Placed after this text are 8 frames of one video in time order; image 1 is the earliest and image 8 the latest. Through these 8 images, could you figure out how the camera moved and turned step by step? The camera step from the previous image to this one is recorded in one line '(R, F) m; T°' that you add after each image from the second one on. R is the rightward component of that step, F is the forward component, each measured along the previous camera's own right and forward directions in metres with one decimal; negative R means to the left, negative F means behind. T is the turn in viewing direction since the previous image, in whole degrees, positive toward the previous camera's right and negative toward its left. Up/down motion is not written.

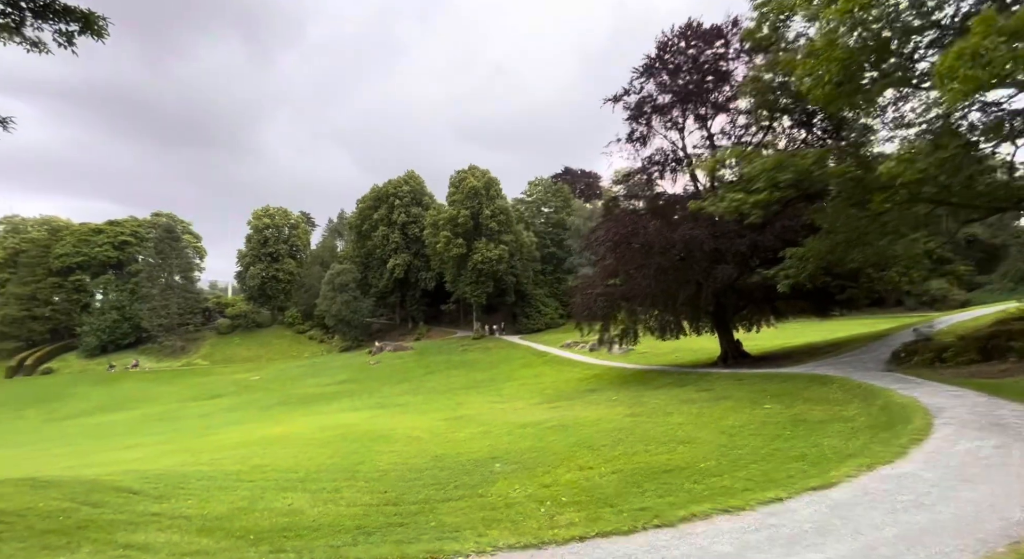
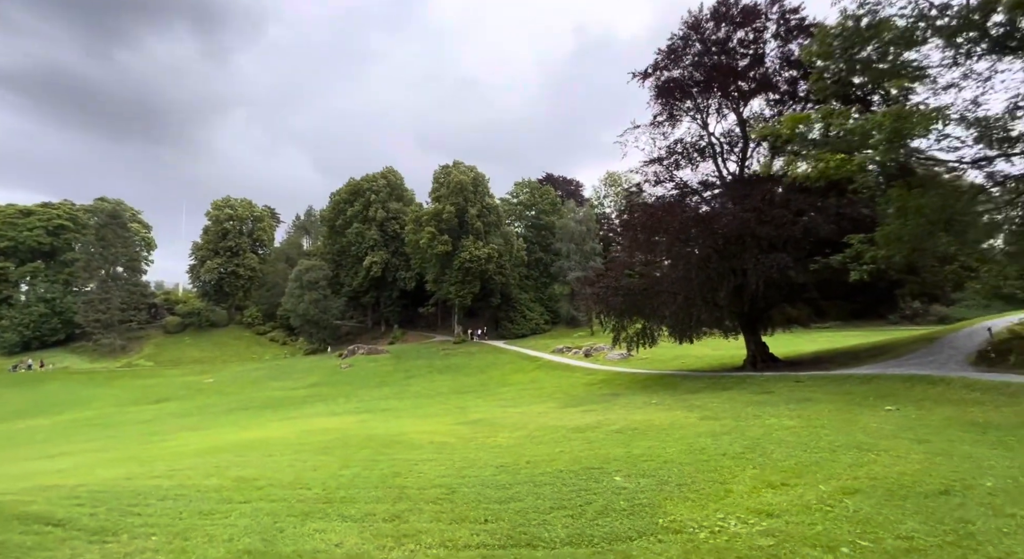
(-2.2, +3.0) m; +4°
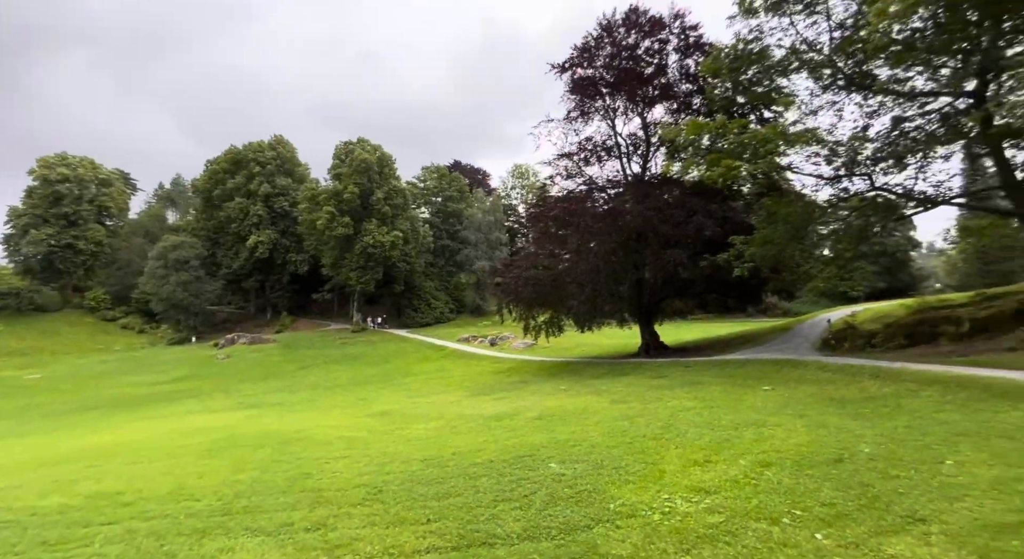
(-0.5, +0.2) m; +11°
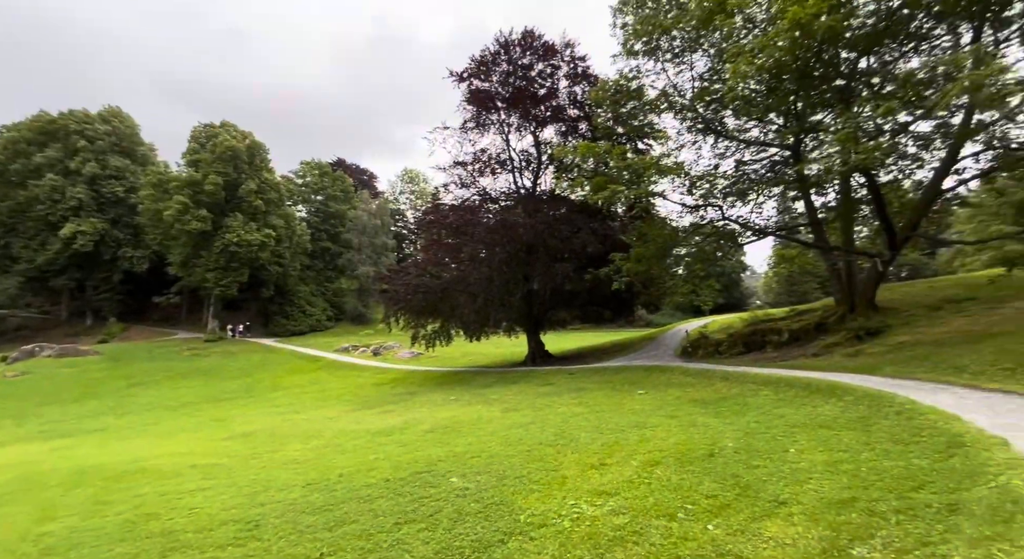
(-0.3, 0.0) m; +13°
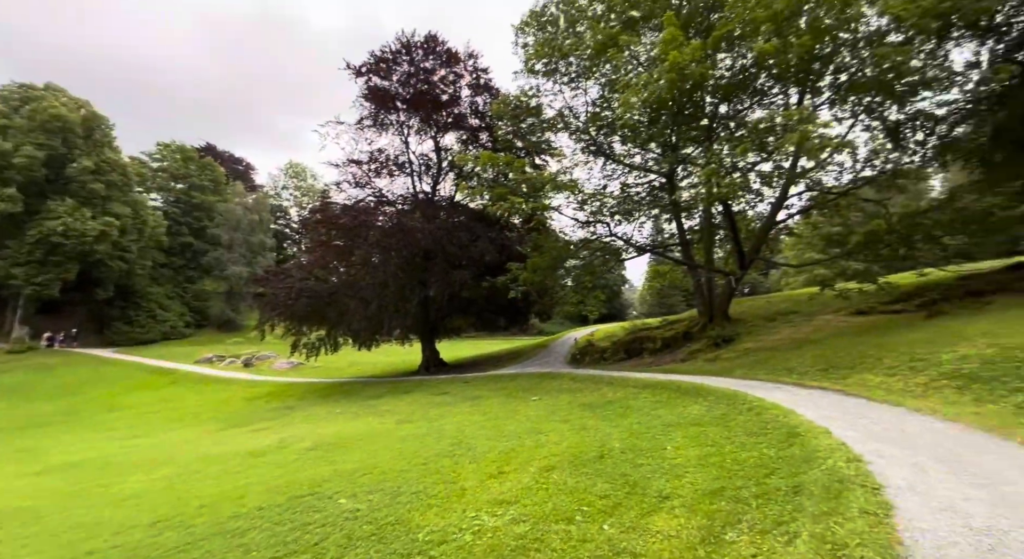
(-0.1, +0.2) m; +11°
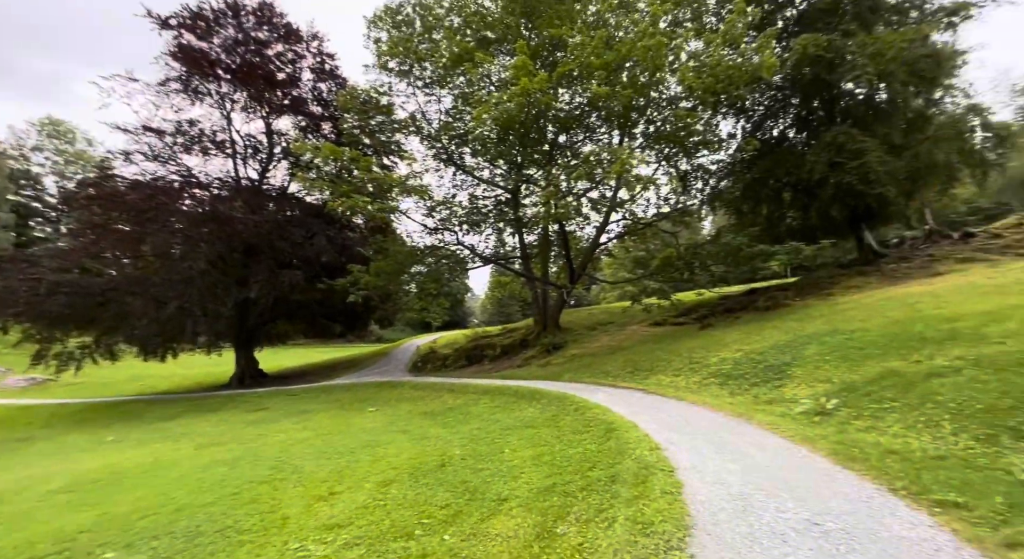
(-0.1, 0.0) m; +17°
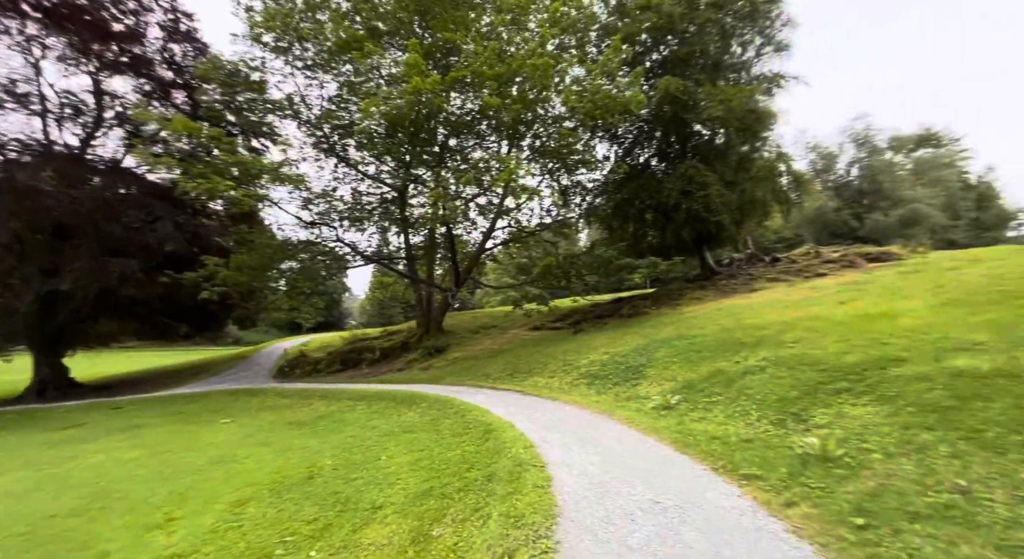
(0.0, -0.2) m; +12°
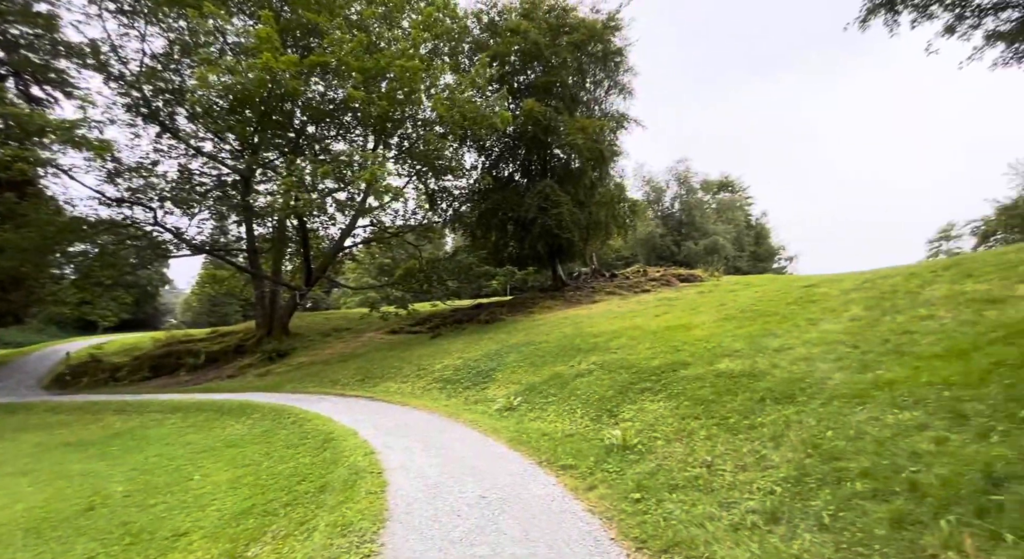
(0.0, -0.1) m; +15°
